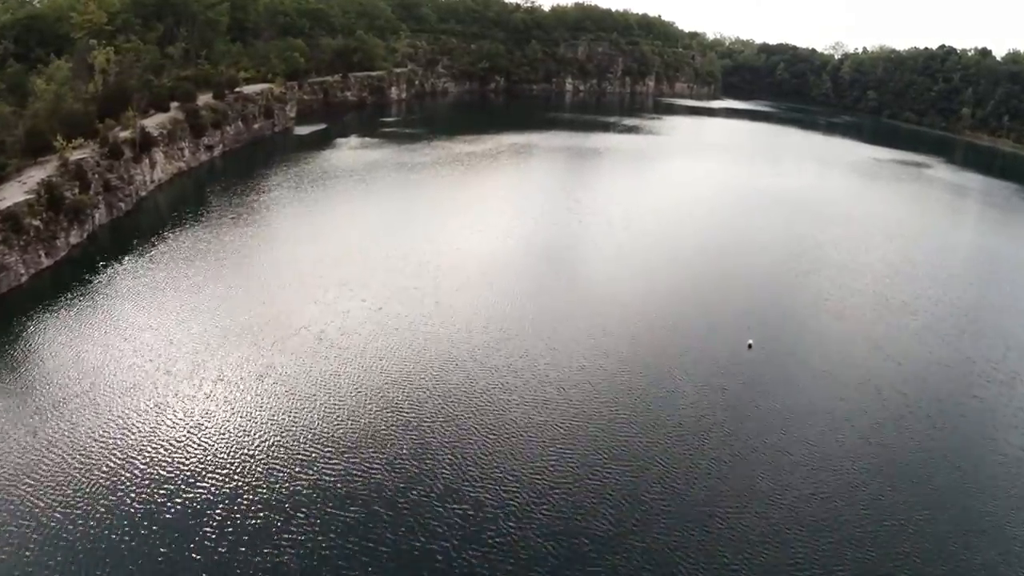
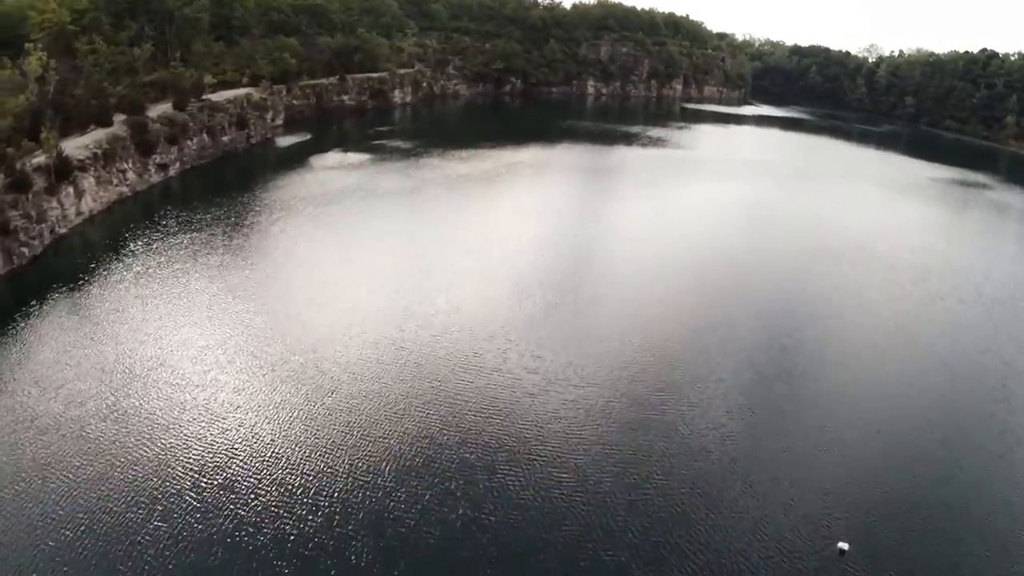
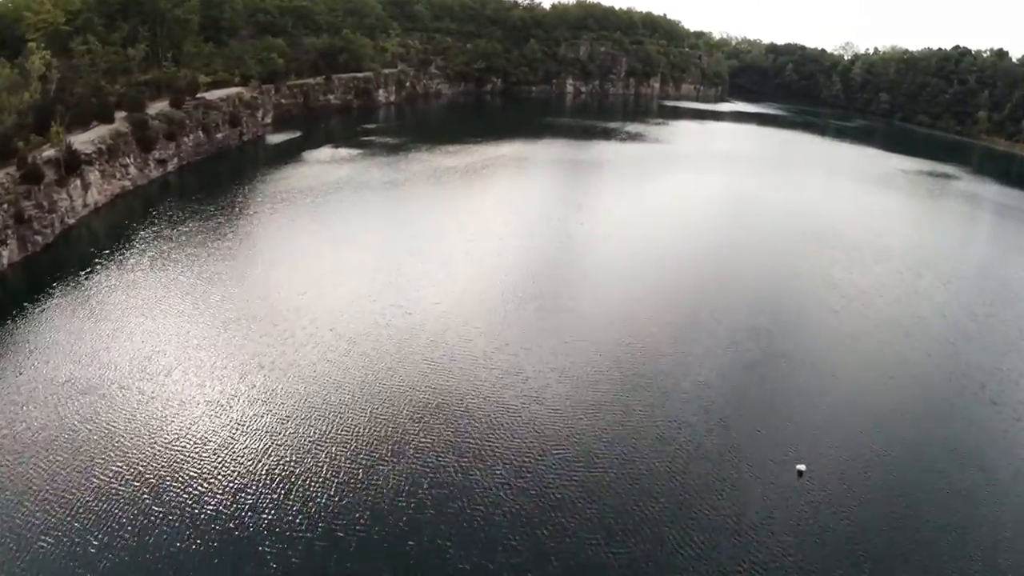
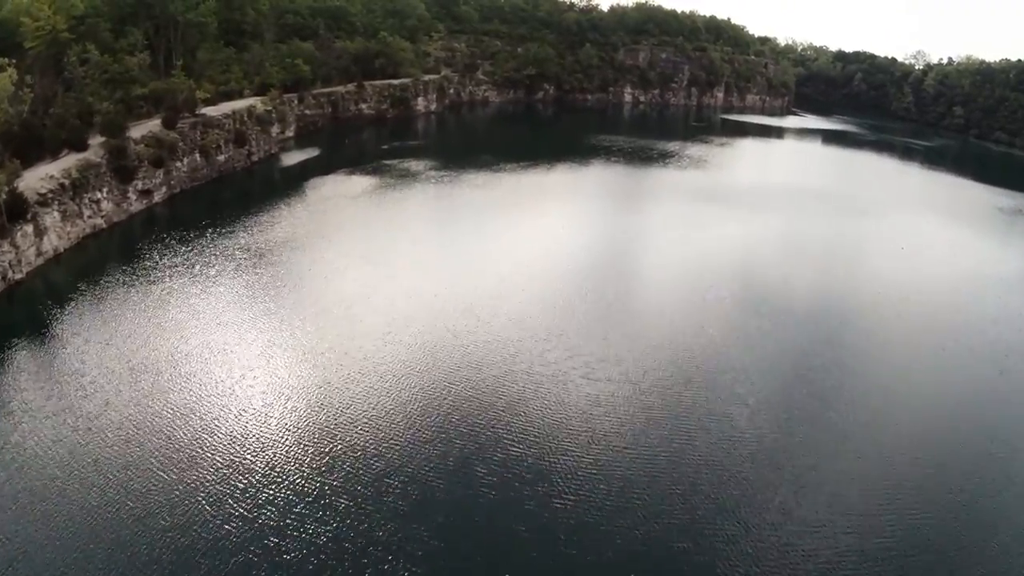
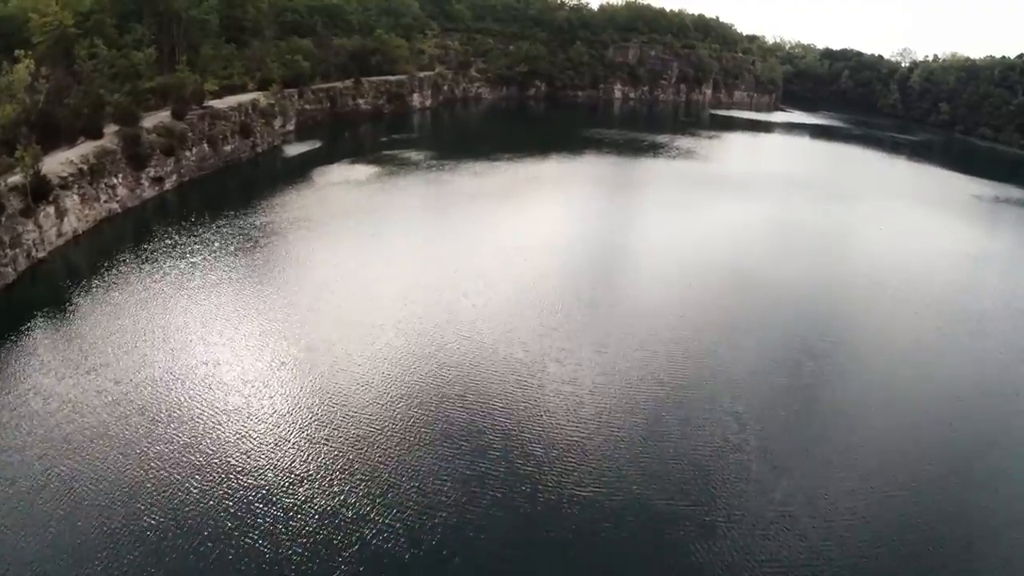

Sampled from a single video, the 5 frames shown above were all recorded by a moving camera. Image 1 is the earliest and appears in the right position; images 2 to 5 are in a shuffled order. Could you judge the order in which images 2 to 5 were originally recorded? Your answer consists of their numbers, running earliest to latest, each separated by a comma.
3, 2, 5, 4
